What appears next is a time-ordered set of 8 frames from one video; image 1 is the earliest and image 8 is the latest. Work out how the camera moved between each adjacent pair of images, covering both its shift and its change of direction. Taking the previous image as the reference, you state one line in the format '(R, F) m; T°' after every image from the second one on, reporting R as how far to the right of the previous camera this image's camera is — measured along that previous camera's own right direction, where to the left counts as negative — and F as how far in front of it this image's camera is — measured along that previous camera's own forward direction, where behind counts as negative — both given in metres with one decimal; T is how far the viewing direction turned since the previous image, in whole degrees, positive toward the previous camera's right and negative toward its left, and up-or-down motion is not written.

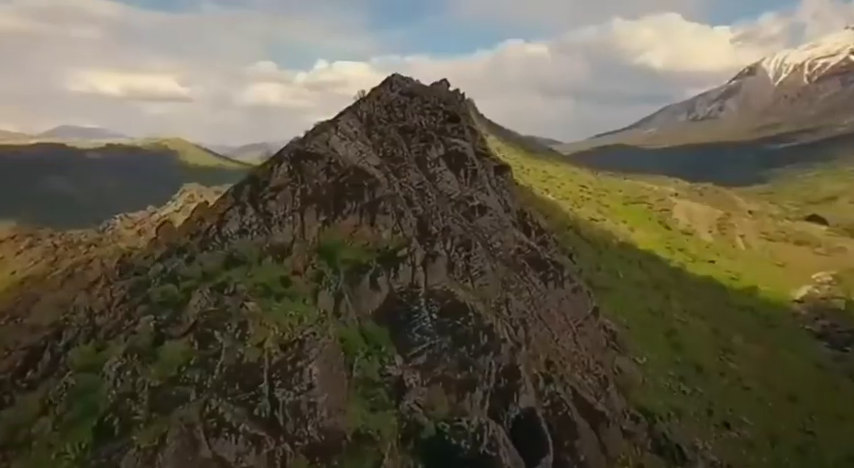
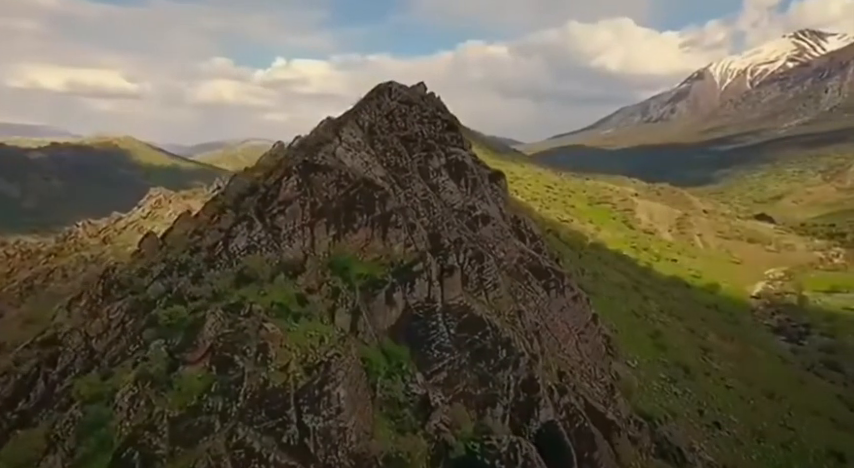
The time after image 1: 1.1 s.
(-3.7, +0.6) m; +6°
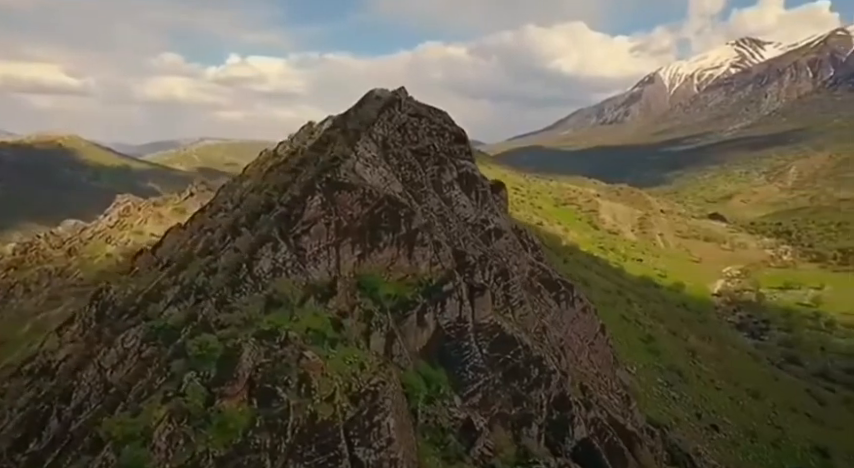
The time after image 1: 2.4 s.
(-4.6, +0.7) m; +6°
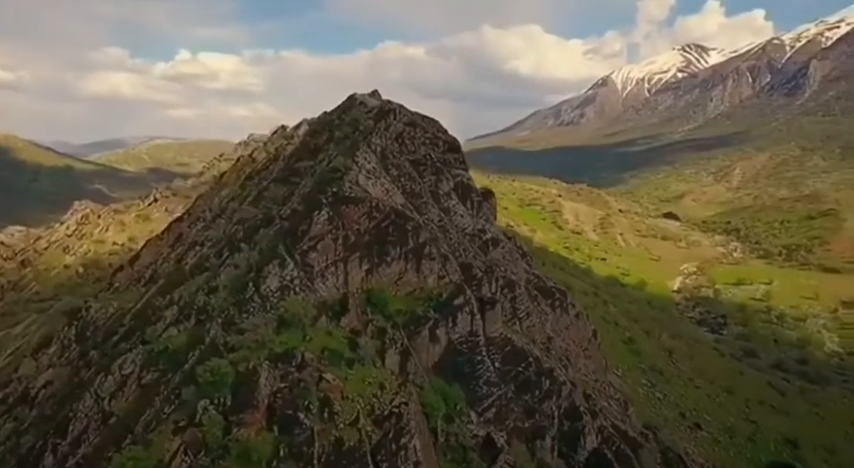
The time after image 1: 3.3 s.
(-3.3, +0.6) m; +5°
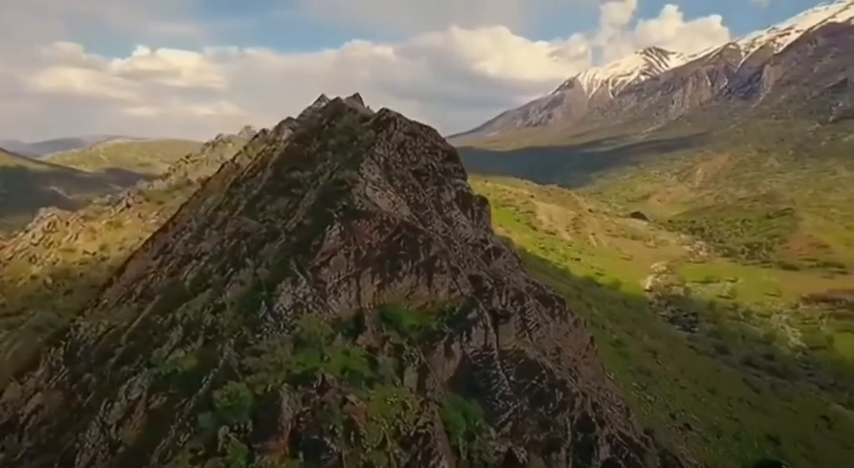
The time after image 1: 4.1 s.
(-2.8, +0.5) m; +4°
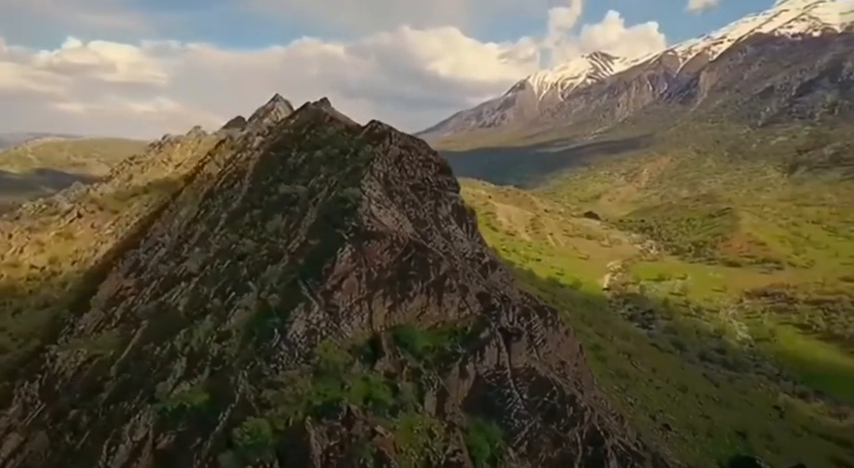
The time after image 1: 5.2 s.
(-3.6, +0.8) m; +6°
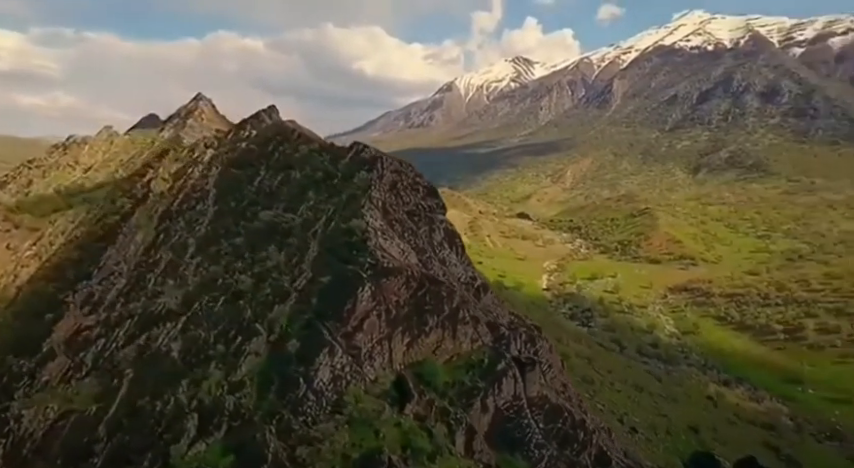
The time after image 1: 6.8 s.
(-5.1, +1.4) m; +9°
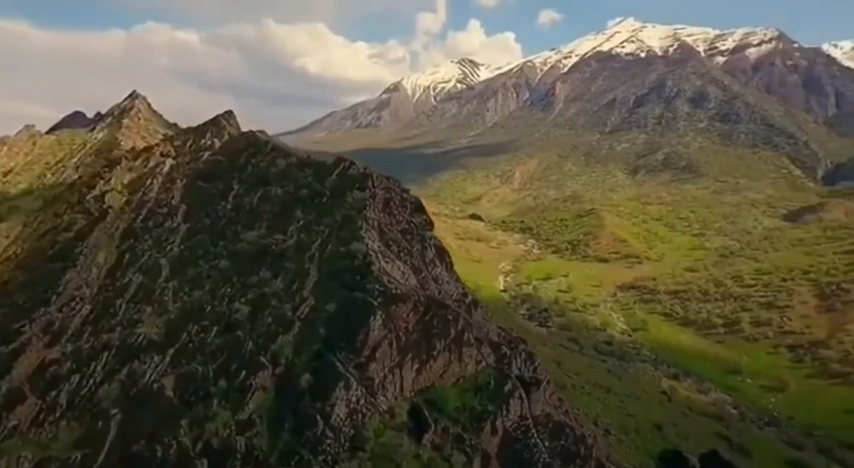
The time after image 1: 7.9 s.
(-3.3, +1.0) m; +6°
